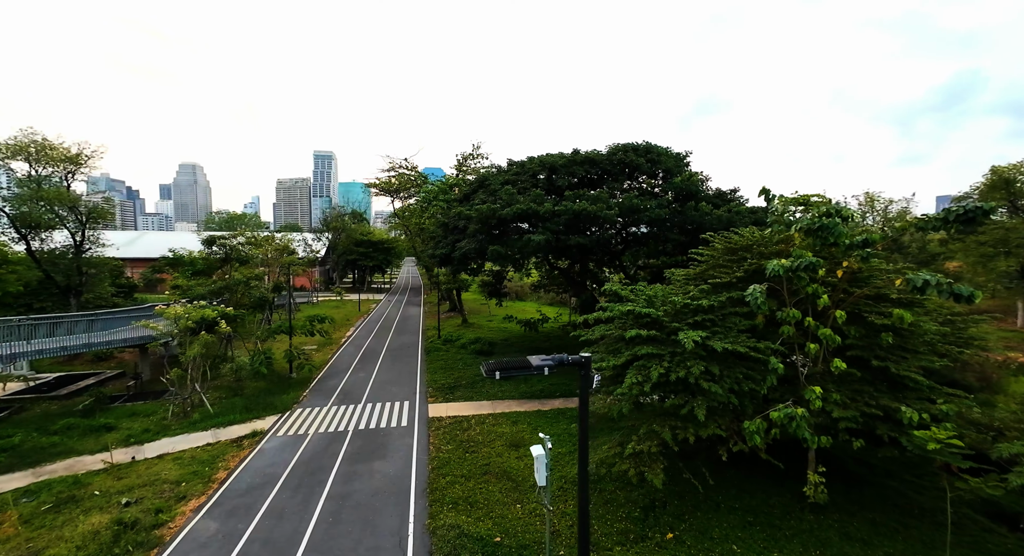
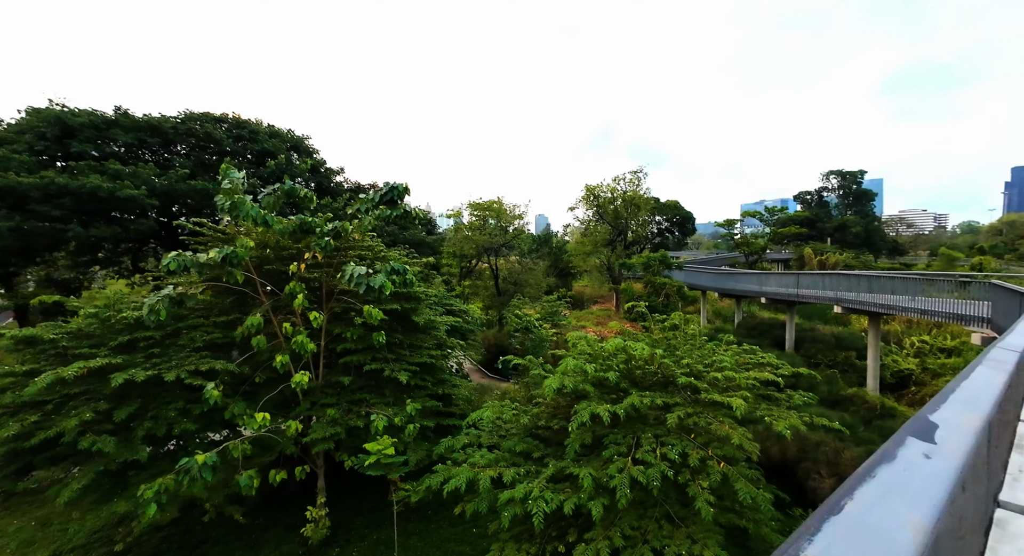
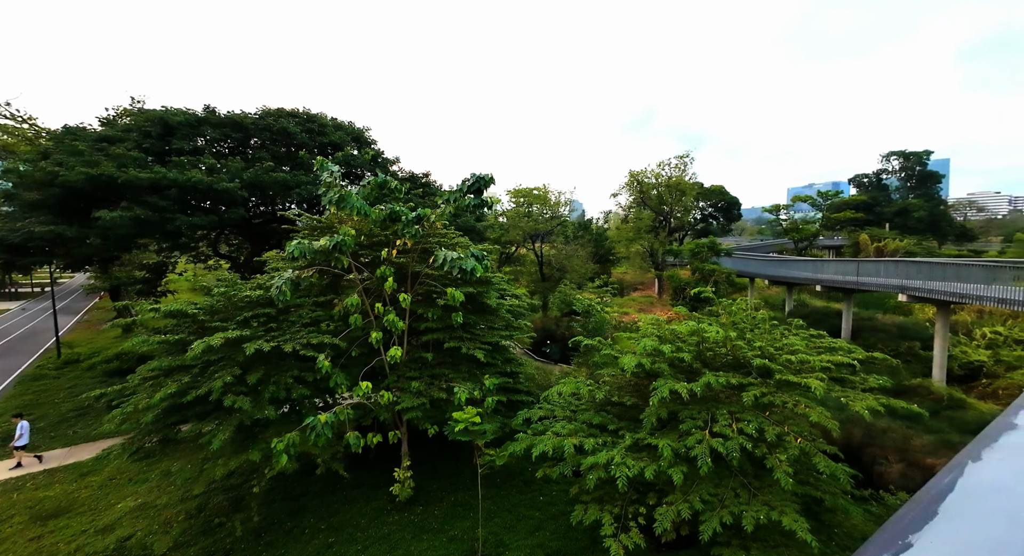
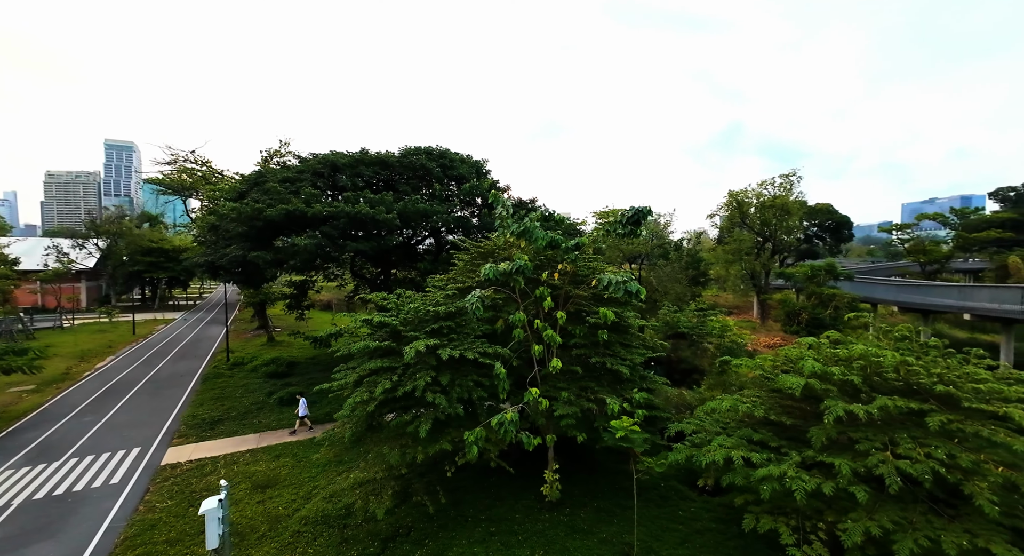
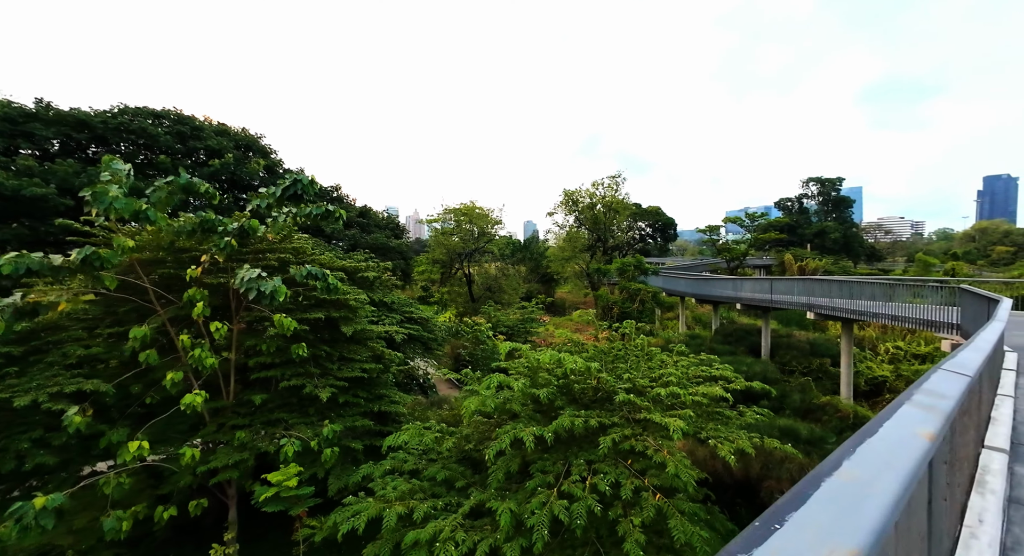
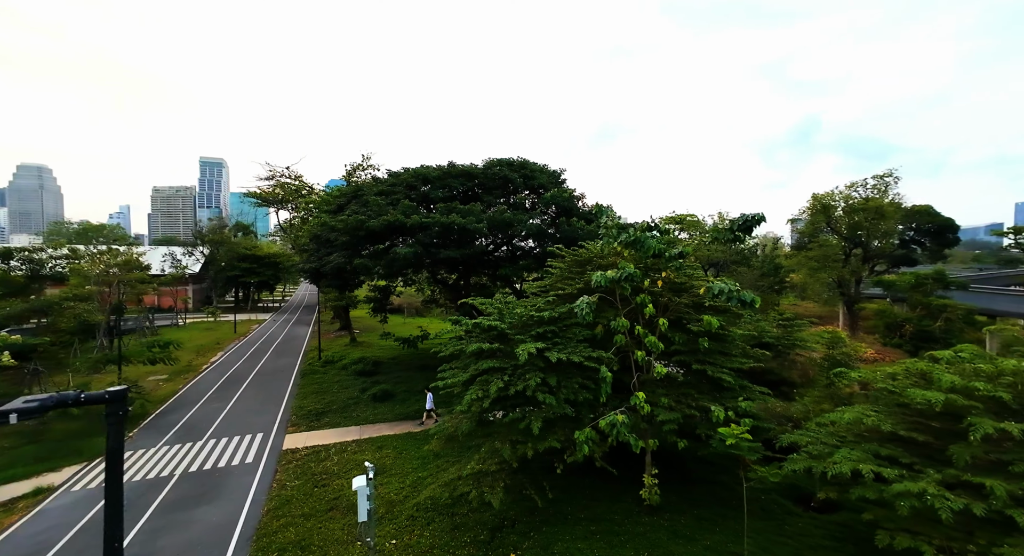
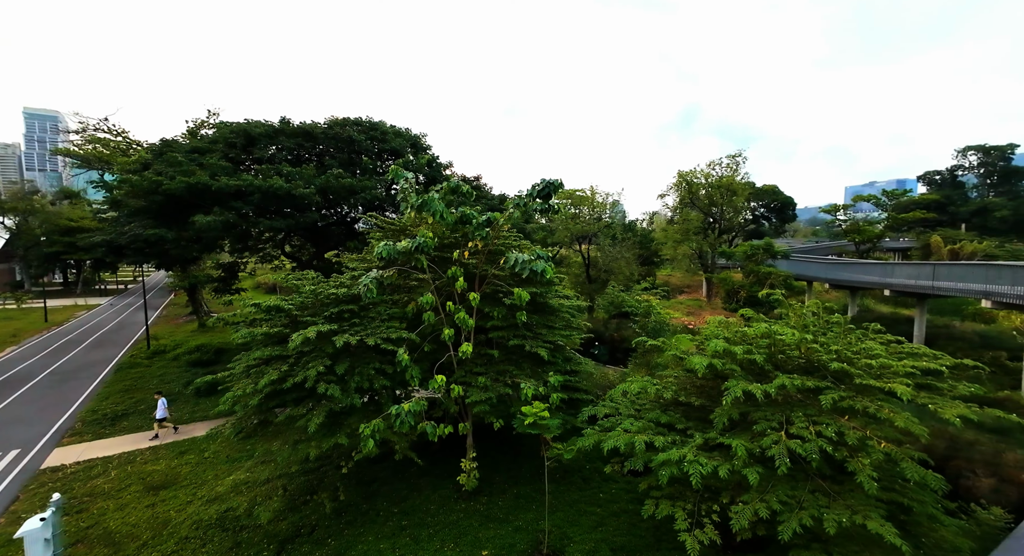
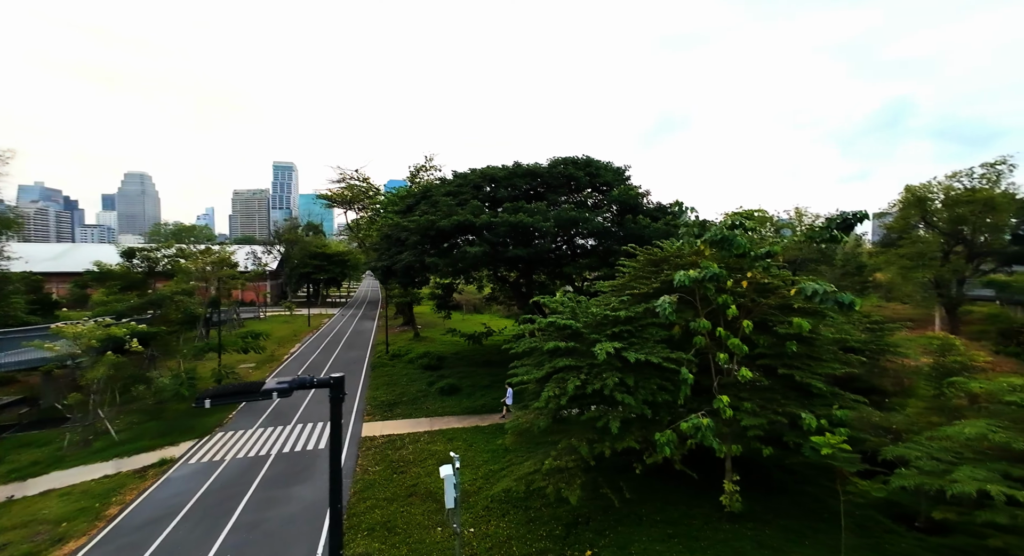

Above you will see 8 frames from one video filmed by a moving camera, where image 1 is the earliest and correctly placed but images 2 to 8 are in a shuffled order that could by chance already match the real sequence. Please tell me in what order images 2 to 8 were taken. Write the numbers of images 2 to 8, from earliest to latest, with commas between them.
8, 6, 4, 7, 3, 2, 5
